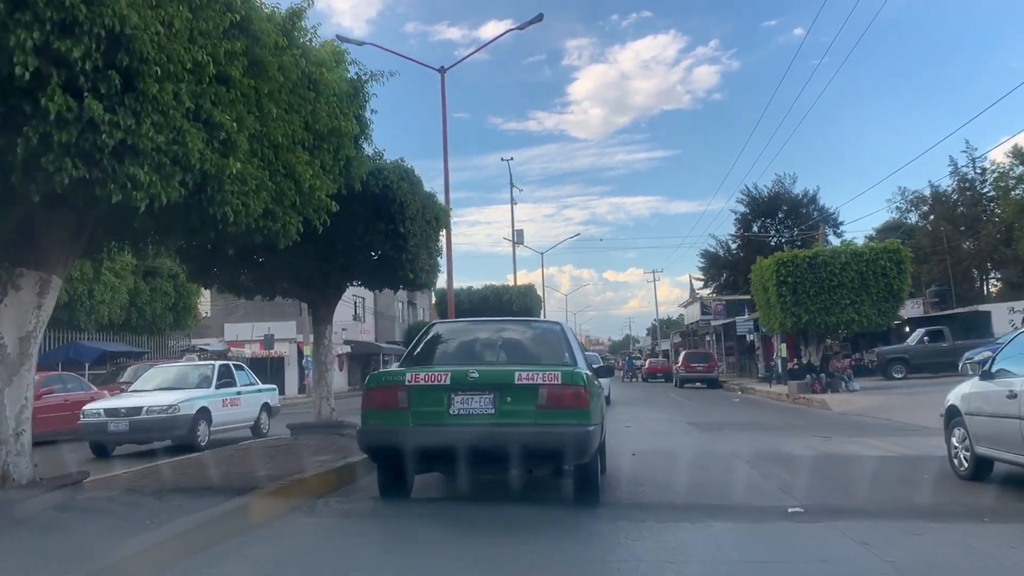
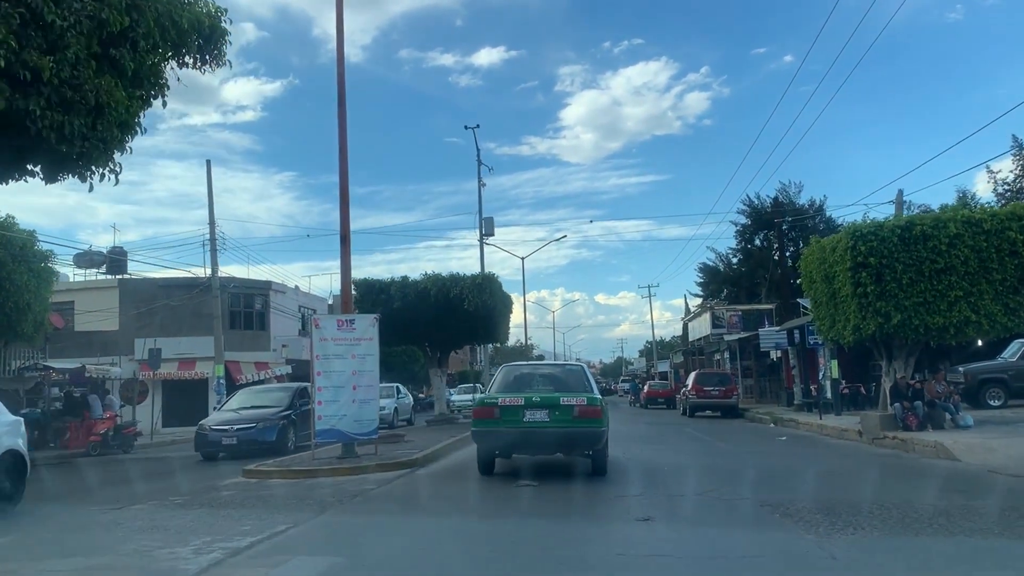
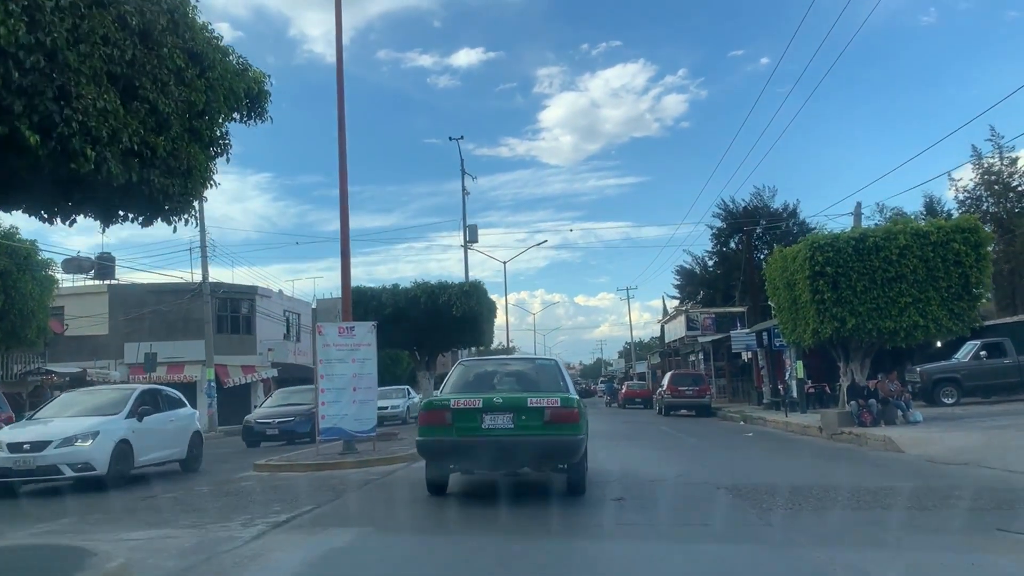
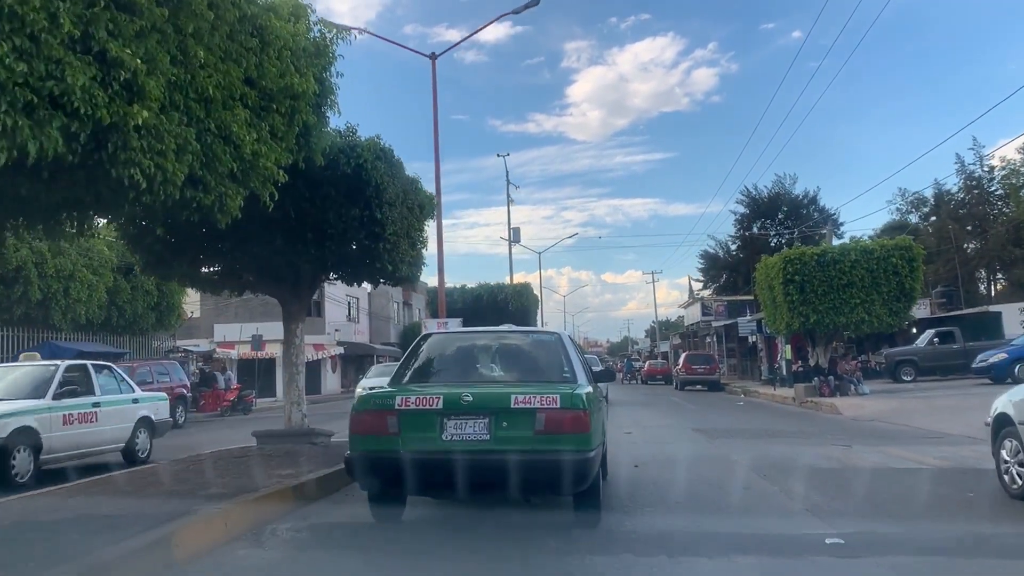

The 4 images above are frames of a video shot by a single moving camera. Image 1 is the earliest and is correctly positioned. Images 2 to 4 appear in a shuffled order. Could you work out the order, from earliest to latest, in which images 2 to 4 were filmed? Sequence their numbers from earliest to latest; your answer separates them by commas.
4, 3, 2
